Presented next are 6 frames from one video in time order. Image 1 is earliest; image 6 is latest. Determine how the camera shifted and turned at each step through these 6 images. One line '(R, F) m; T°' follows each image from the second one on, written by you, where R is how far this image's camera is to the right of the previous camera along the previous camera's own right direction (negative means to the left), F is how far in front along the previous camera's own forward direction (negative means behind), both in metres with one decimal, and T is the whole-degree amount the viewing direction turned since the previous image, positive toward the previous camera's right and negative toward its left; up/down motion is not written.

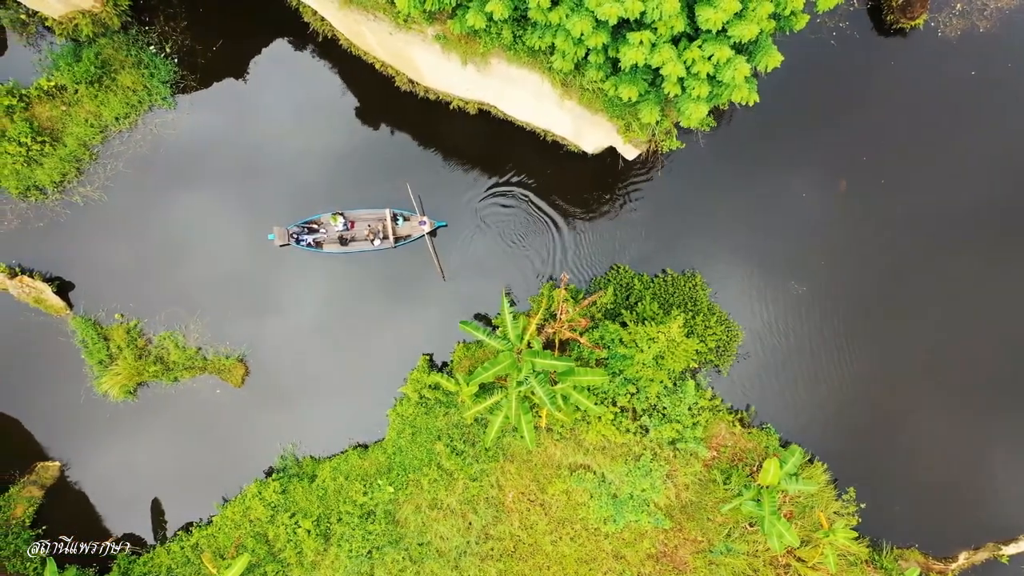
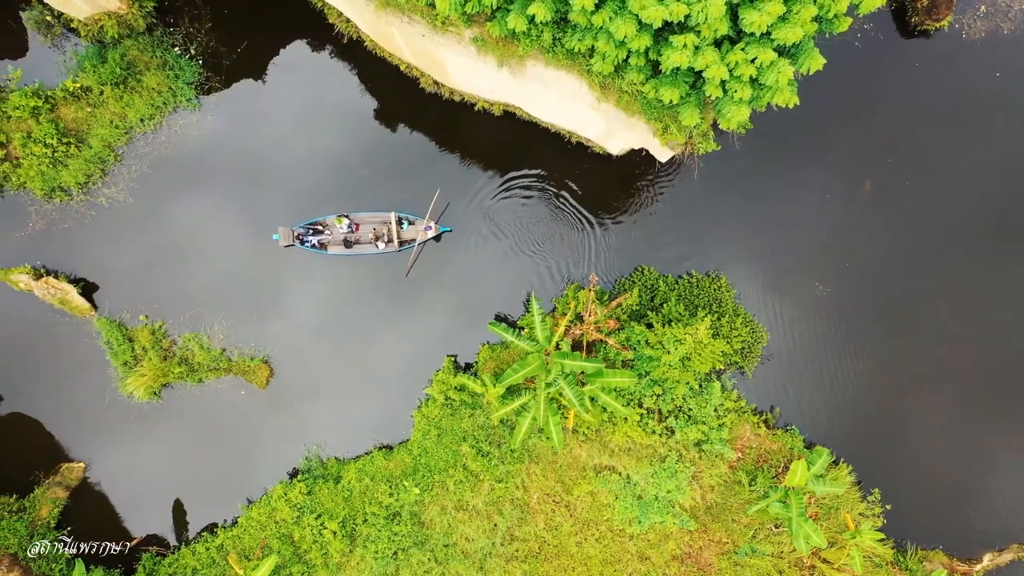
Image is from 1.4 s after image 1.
(-0.5, 0.0) m; 0°
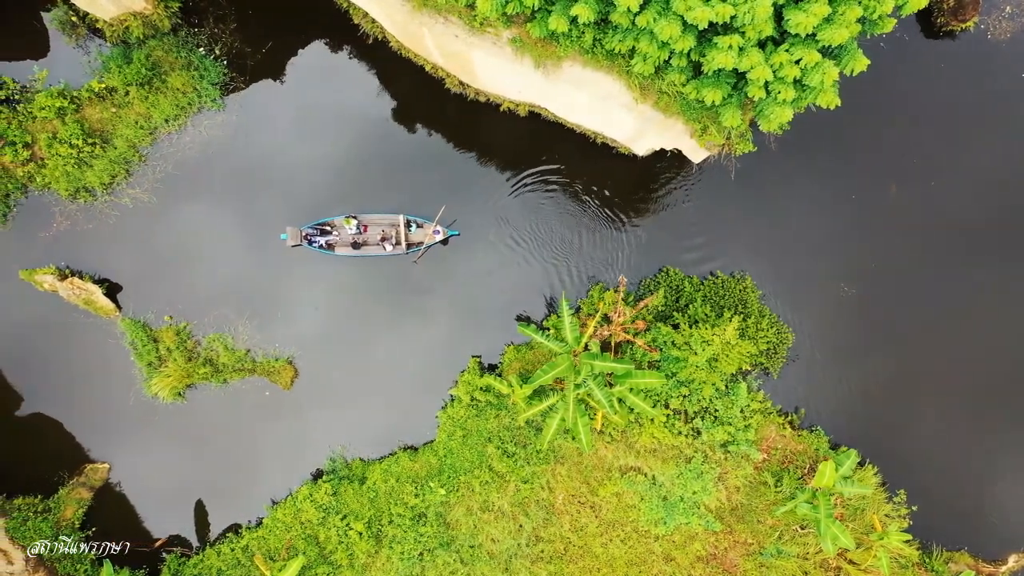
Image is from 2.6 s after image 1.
(-0.5, 0.0) m; 0°
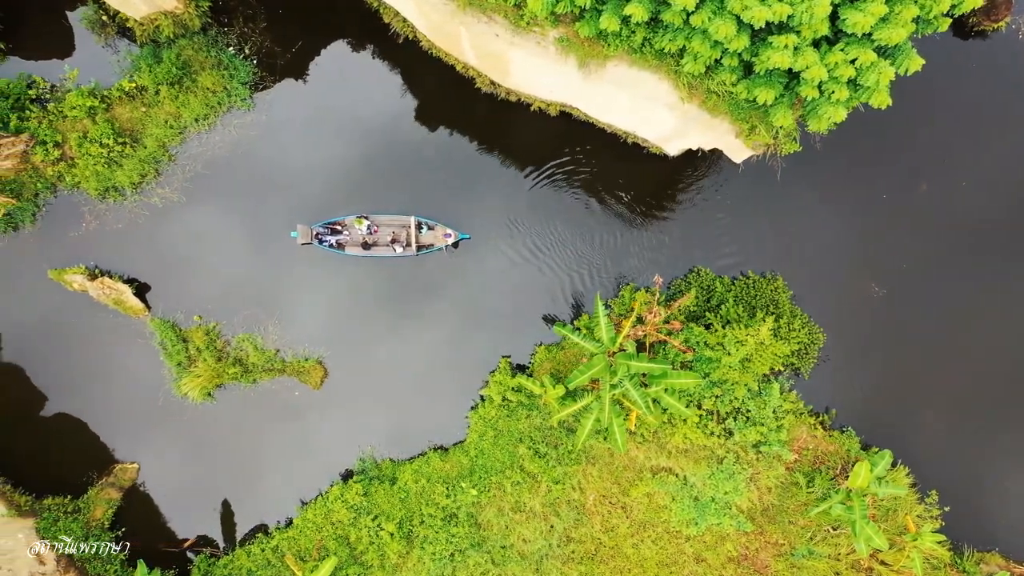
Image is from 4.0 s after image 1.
(-0.6, 0.0) m; 0°
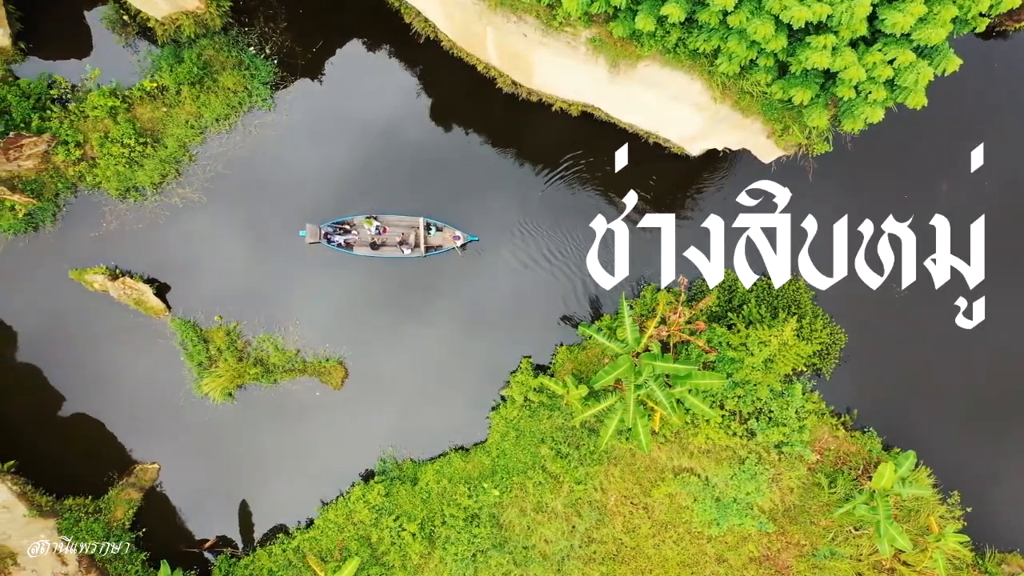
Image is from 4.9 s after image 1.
(-0.4, 0.0) m; 0°
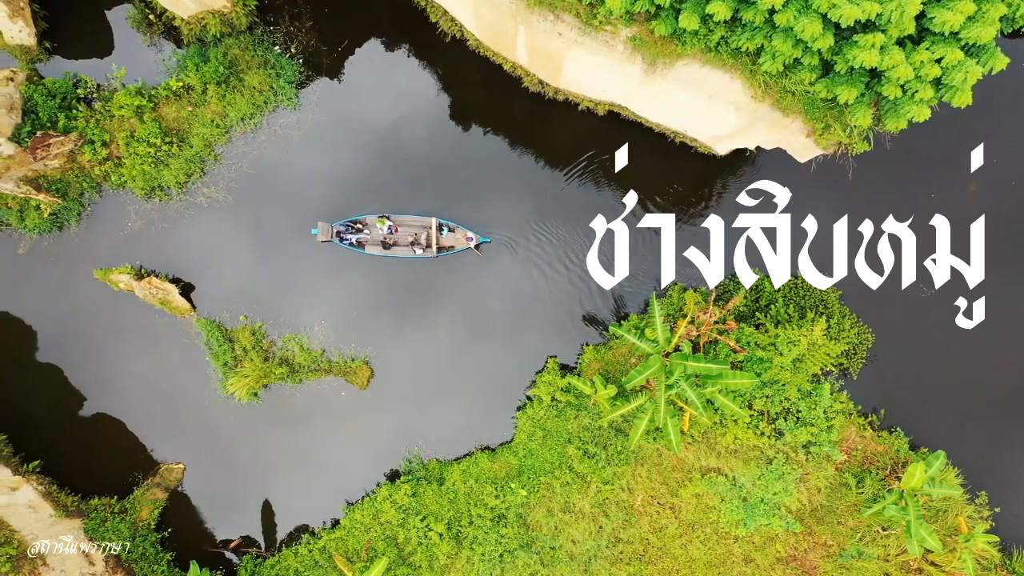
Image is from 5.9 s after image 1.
(-0.5, 0.0) m; 0°
